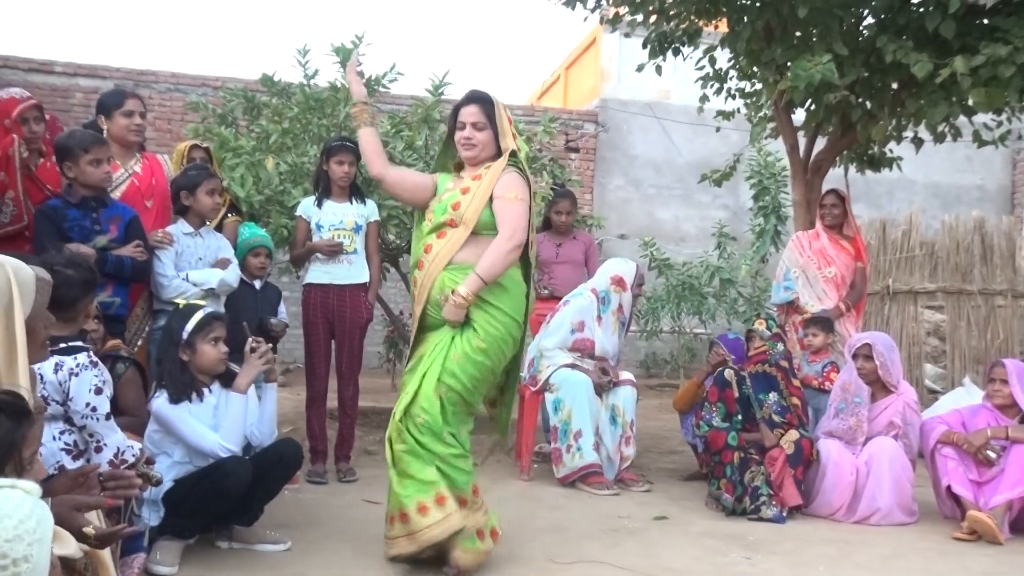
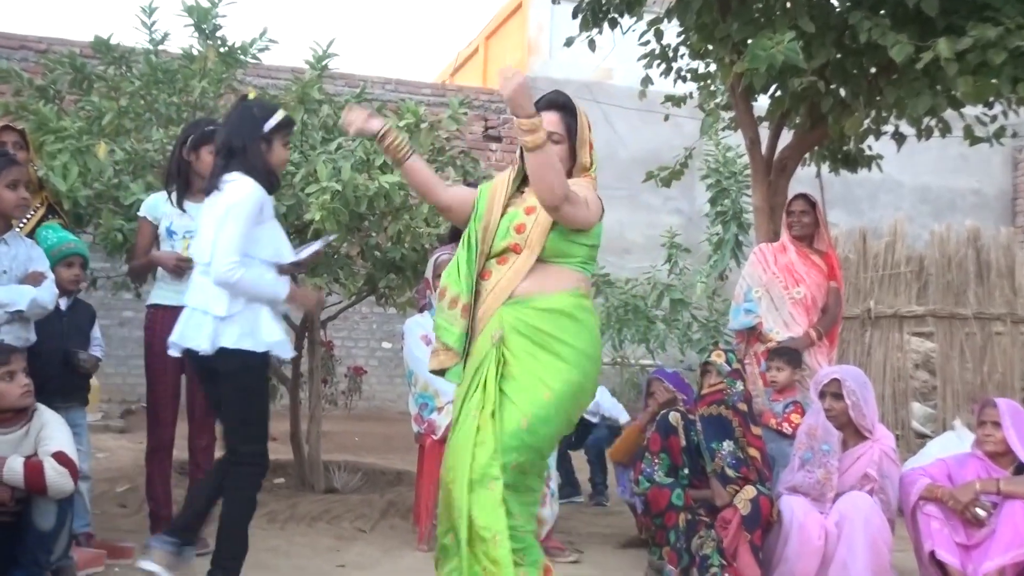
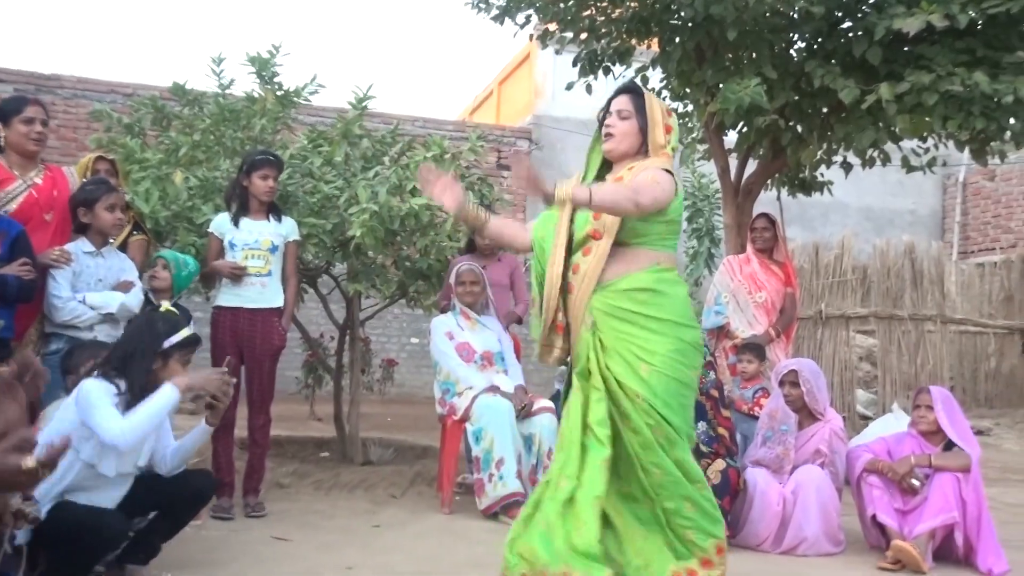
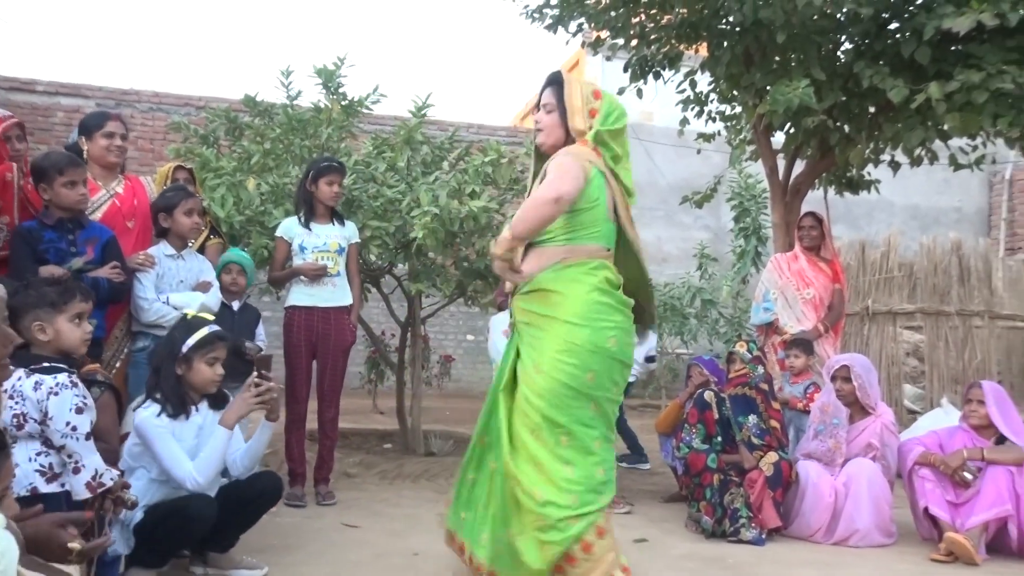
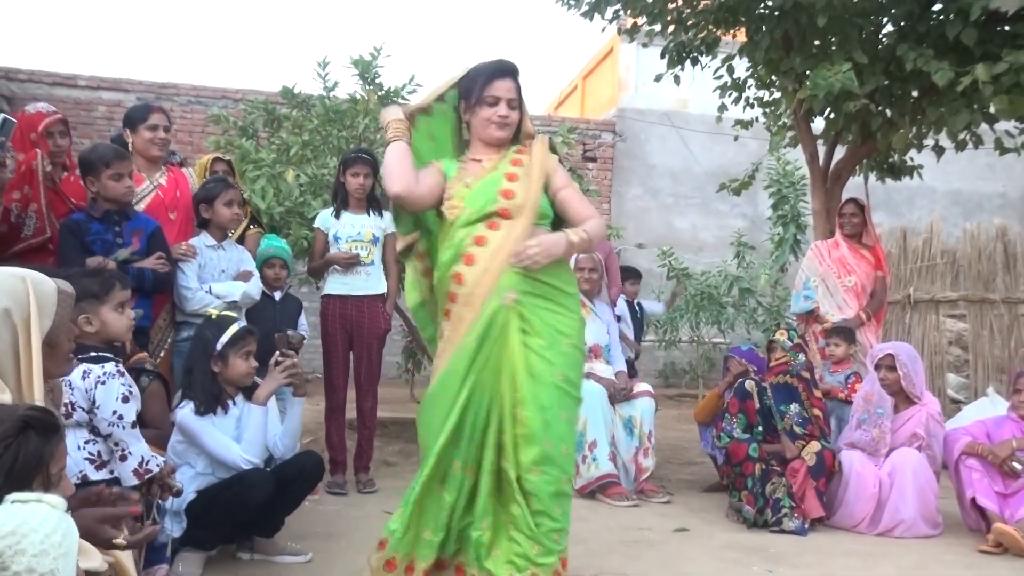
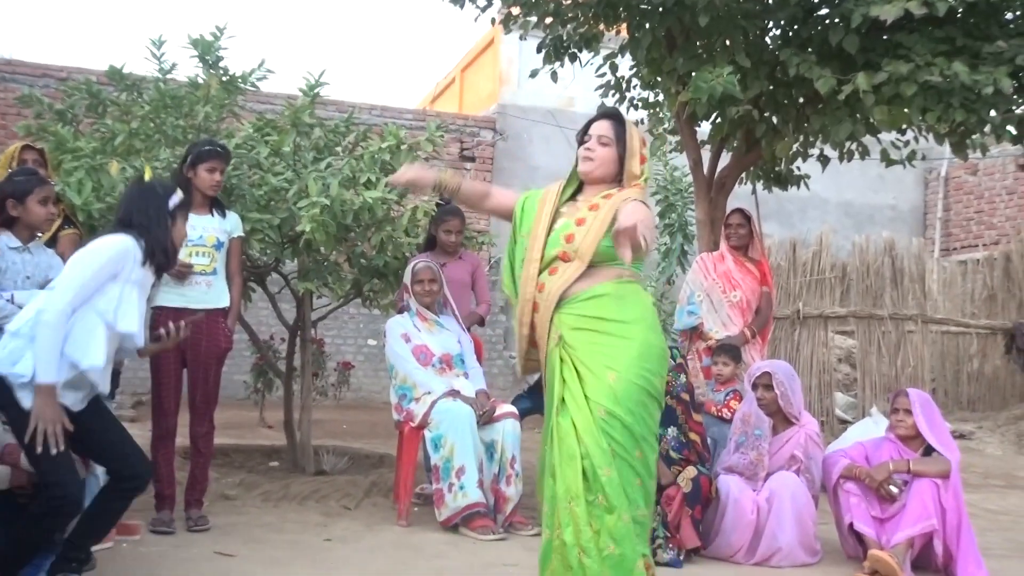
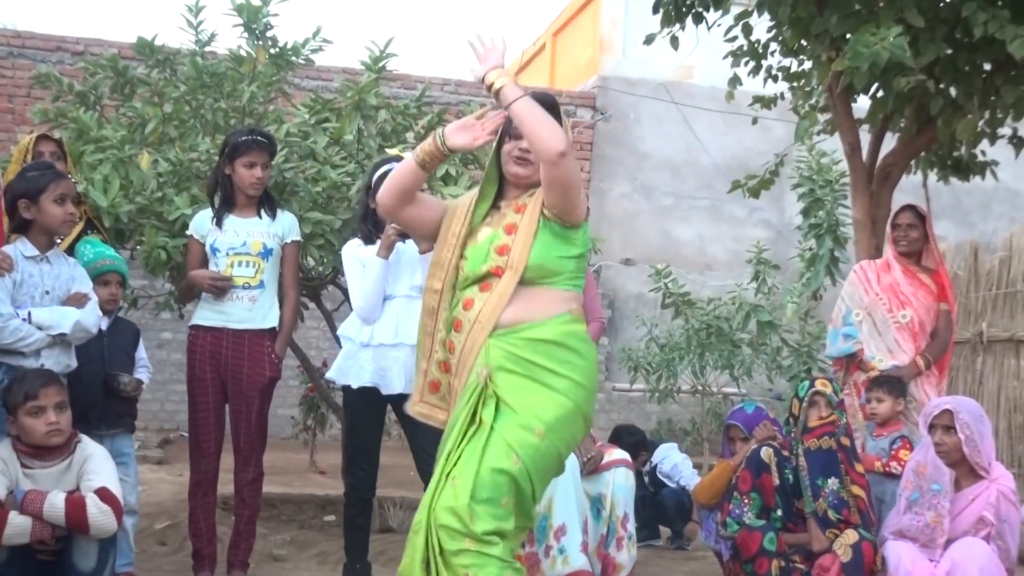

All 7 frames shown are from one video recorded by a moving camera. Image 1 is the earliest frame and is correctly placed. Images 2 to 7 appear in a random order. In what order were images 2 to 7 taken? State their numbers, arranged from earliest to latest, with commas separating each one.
5, 4, 3, 6, 2, 7
